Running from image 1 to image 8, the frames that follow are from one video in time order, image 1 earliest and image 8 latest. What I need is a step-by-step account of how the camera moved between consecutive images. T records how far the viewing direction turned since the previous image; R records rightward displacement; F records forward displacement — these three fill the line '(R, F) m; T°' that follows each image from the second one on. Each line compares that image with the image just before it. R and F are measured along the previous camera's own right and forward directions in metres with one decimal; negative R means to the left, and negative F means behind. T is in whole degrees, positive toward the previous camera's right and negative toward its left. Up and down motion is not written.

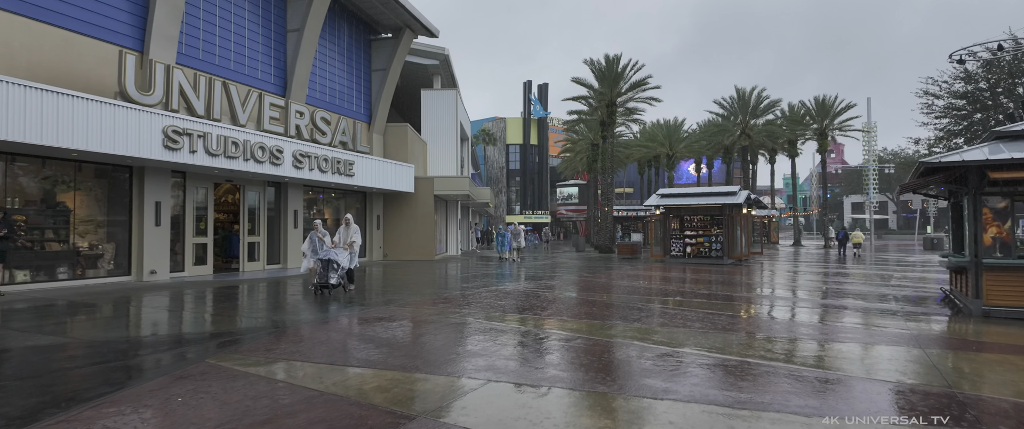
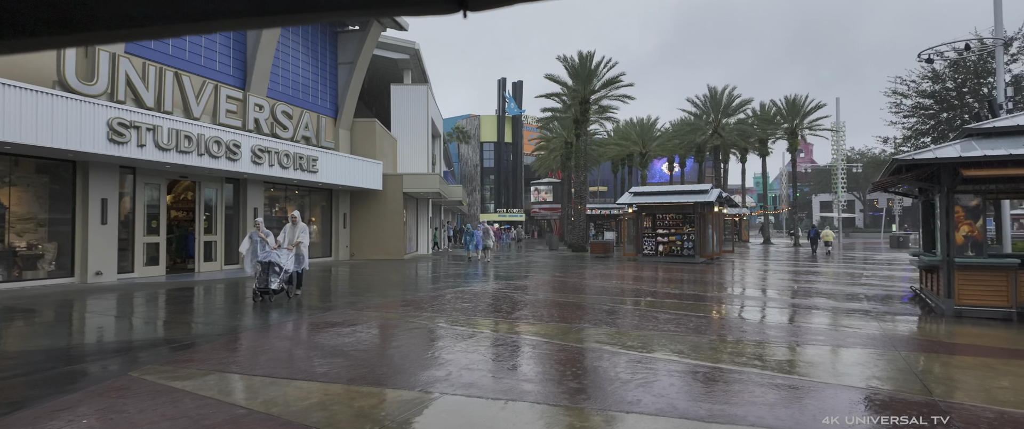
(+0.2, +0.5) m; +2°
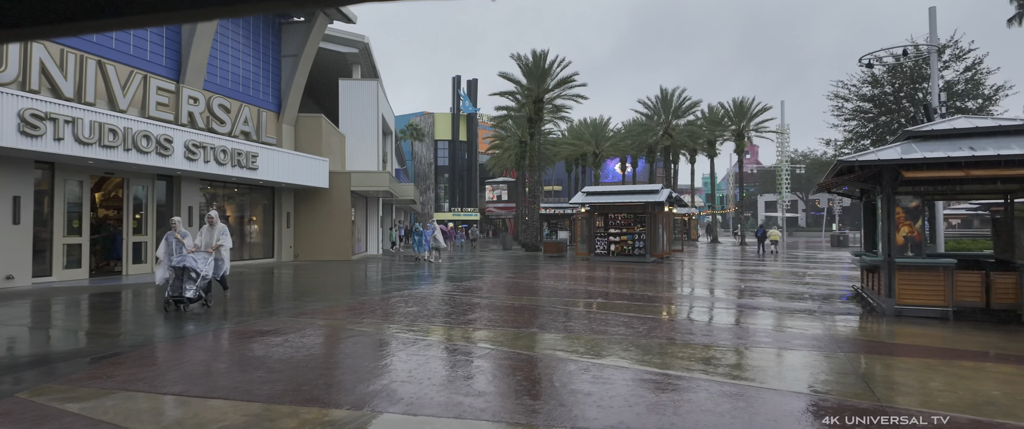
(+0.1, +0.4) m; +4°
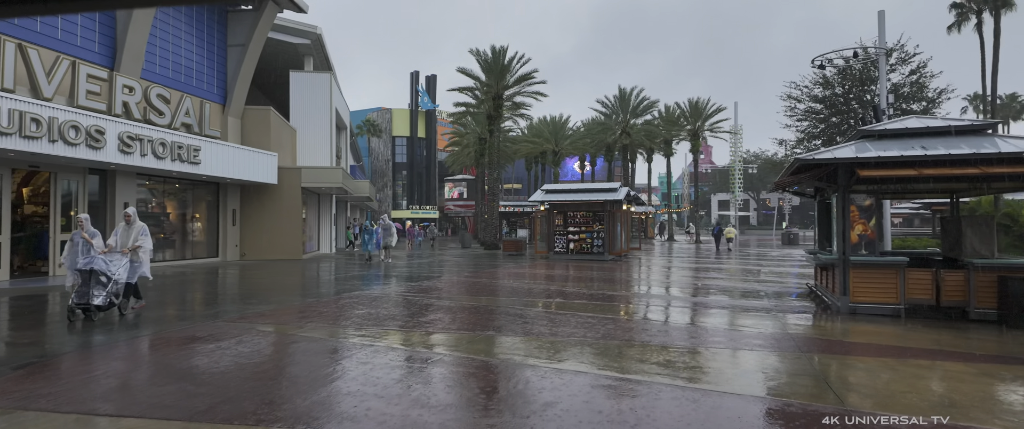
(+0.1, +0.4) m; +4°
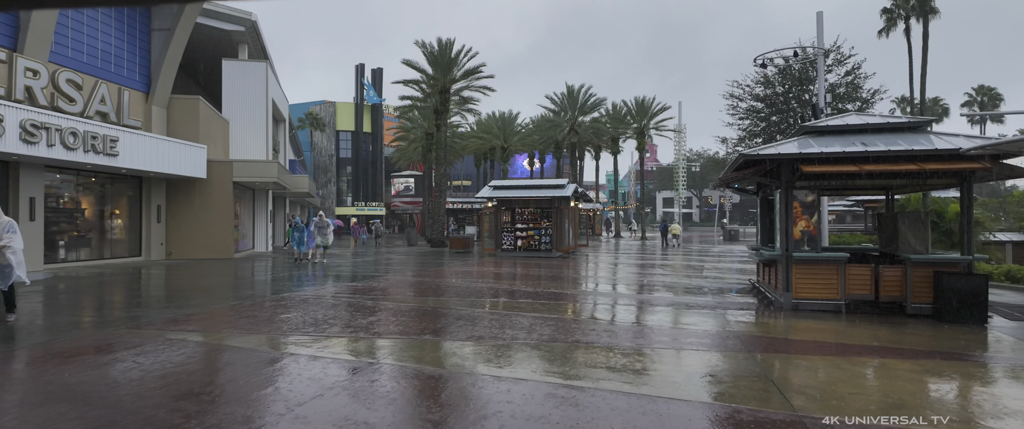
(+0.1, +0.5) m; +5°
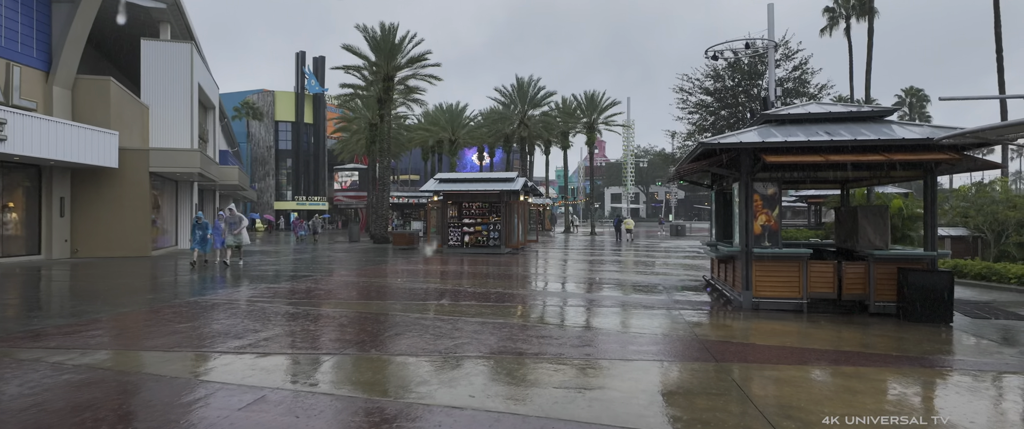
(+0.1, +1.0) m; +5°
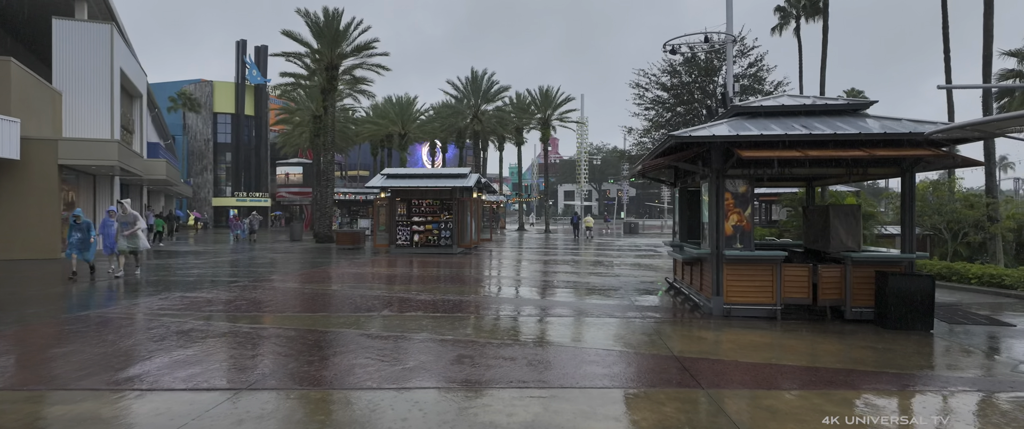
(0.0, +1.0) m; +5°
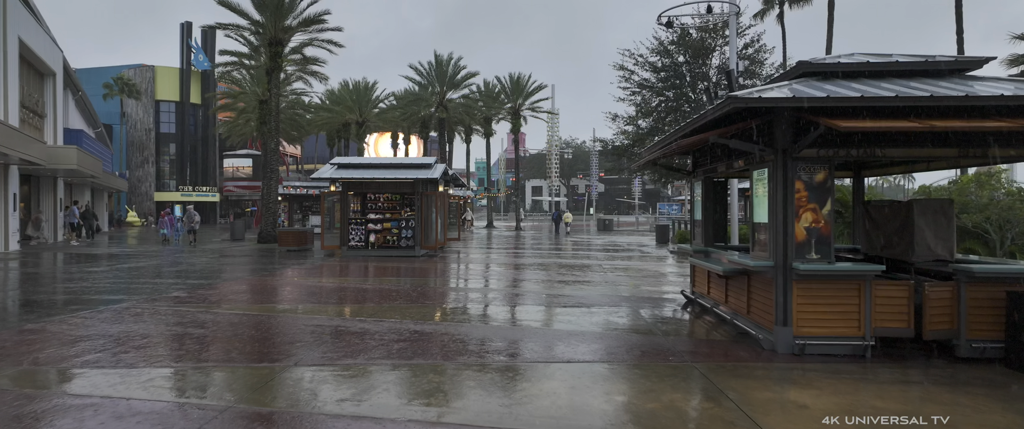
(-0.2, +2.6) m; +3°
